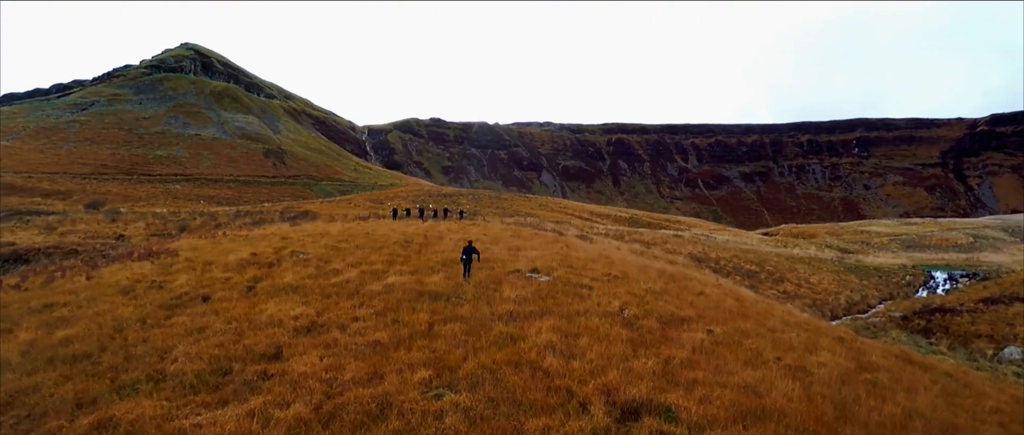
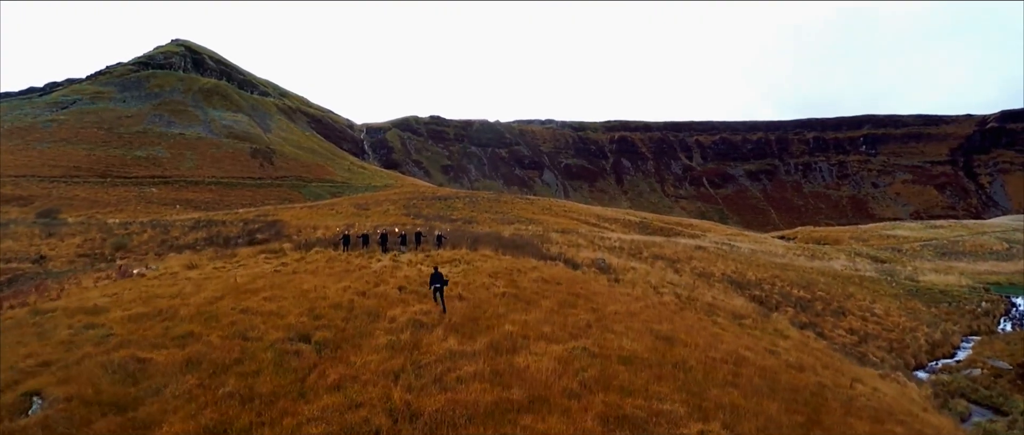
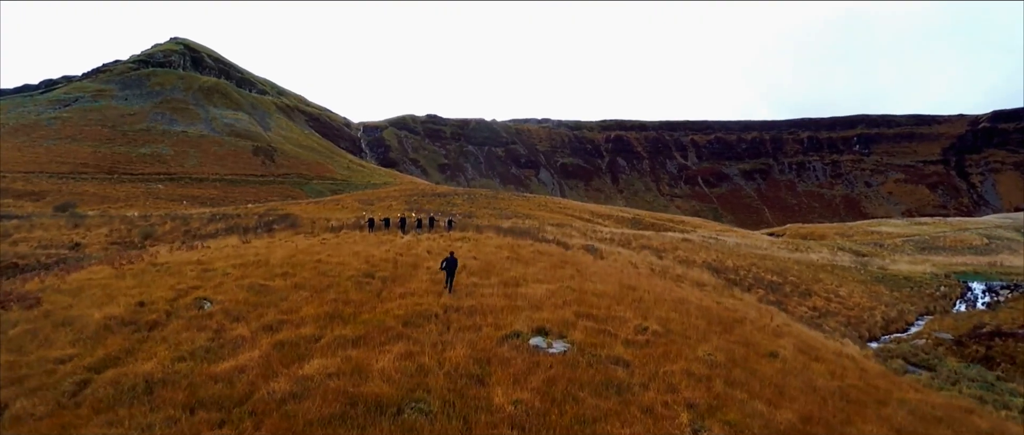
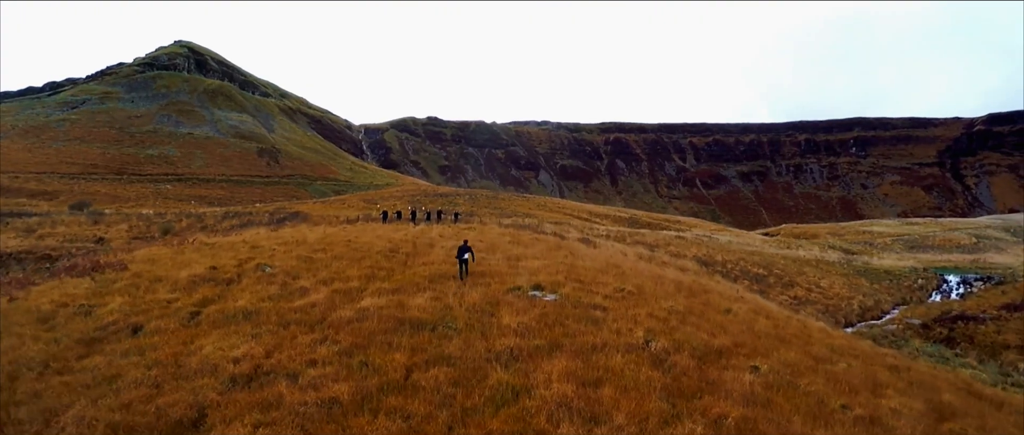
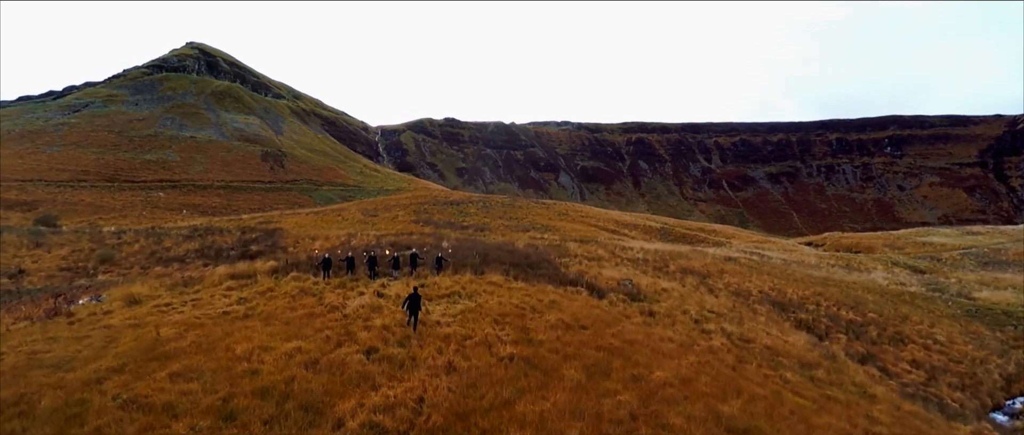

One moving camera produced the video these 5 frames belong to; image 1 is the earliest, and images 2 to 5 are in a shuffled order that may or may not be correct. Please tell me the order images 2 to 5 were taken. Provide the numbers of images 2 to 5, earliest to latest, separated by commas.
4, 3, 2, 5
